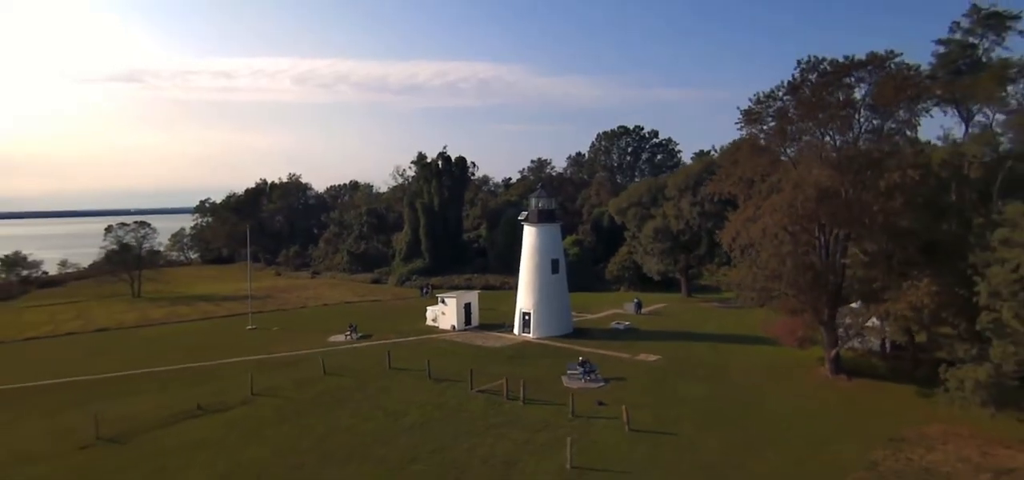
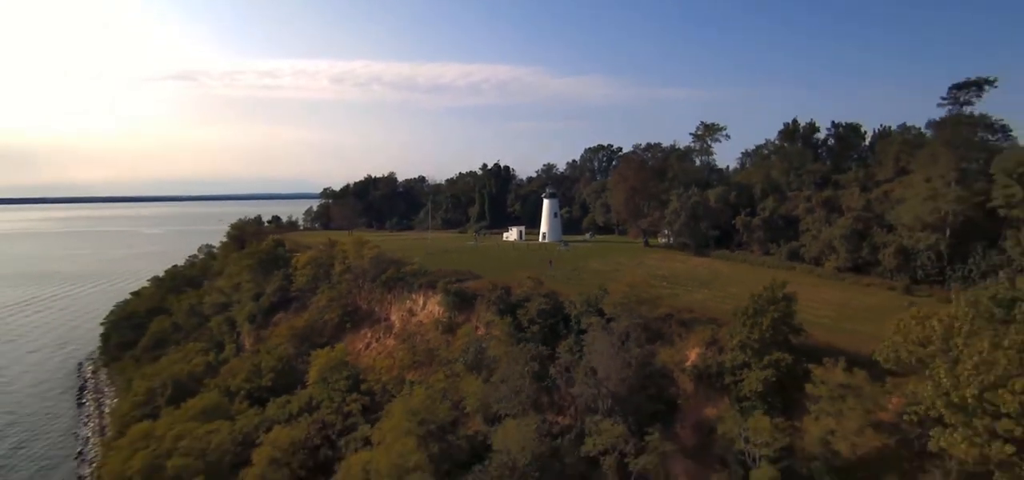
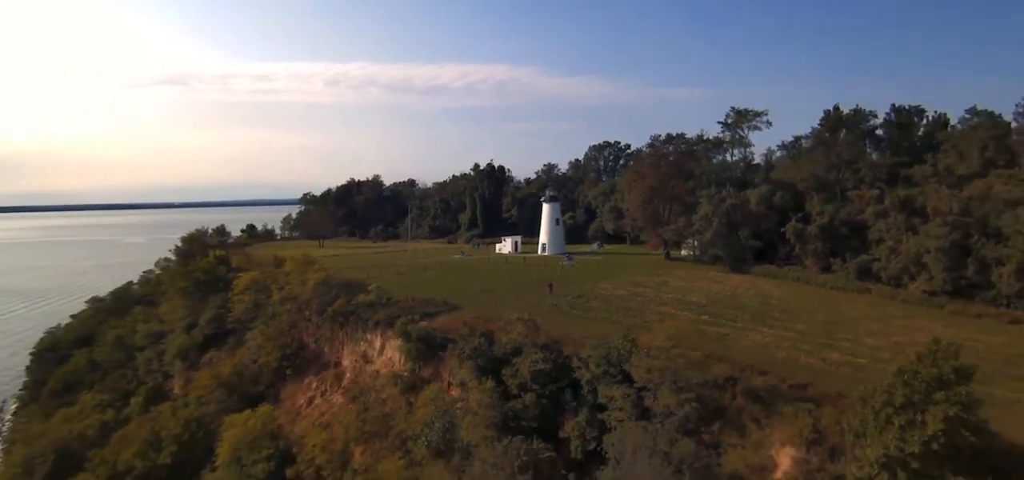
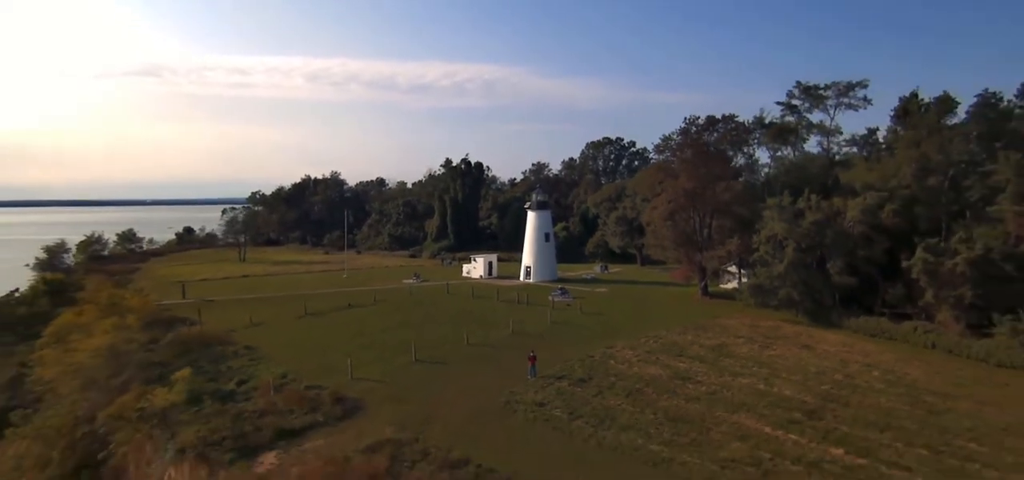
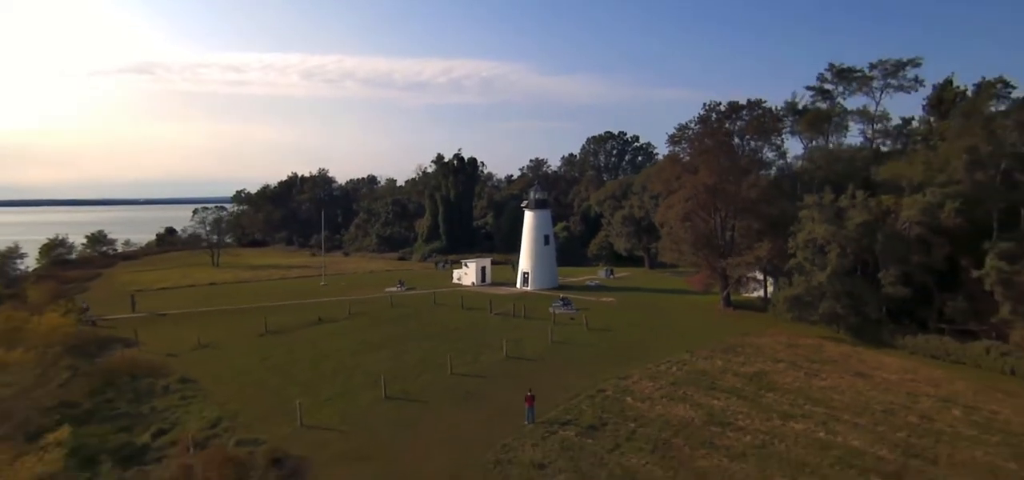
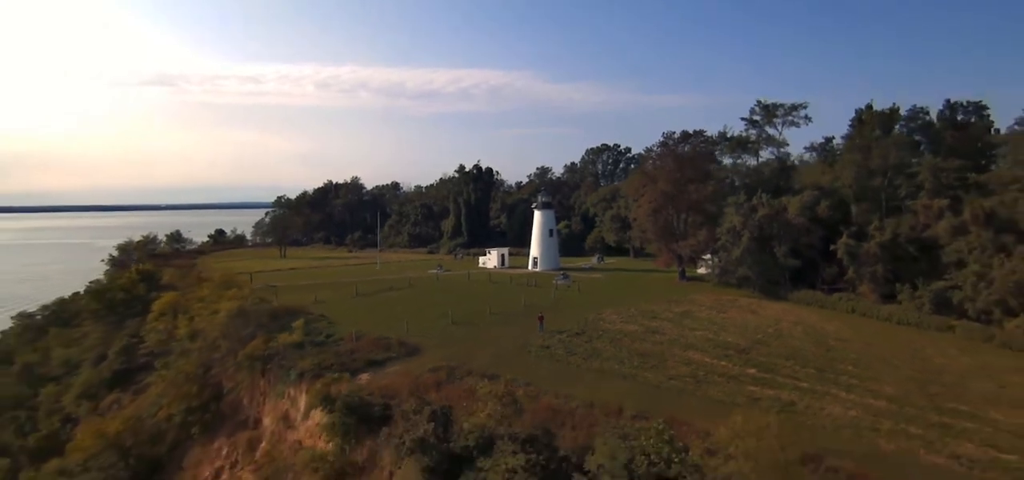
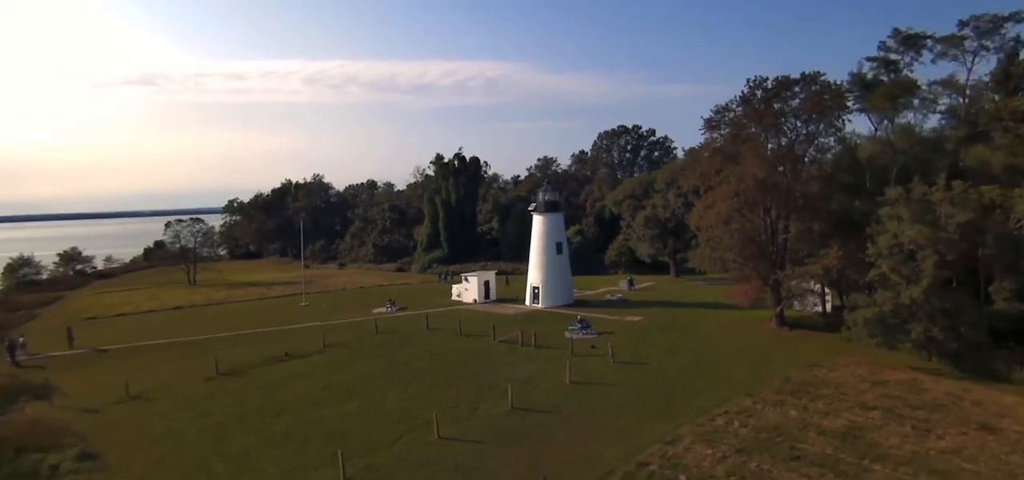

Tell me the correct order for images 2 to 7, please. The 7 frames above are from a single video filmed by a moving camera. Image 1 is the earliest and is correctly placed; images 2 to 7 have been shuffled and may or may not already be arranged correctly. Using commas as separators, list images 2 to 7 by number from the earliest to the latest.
7, 5, 4, 6, 3, 2
